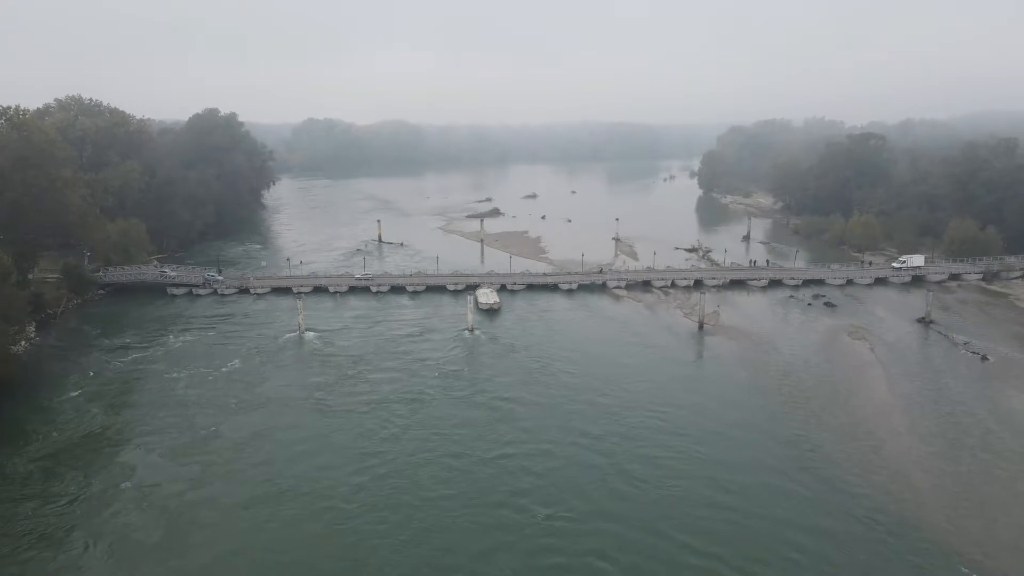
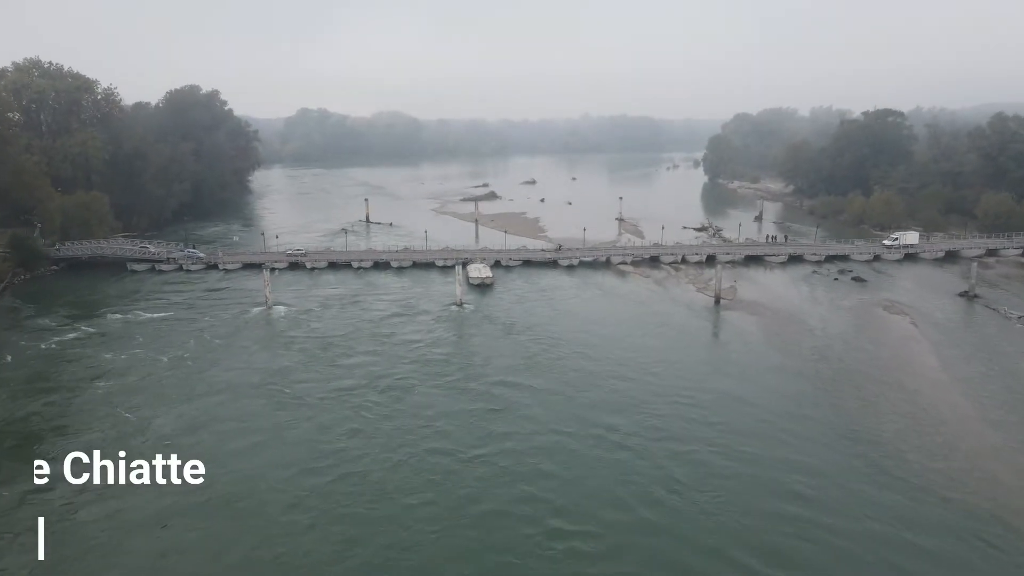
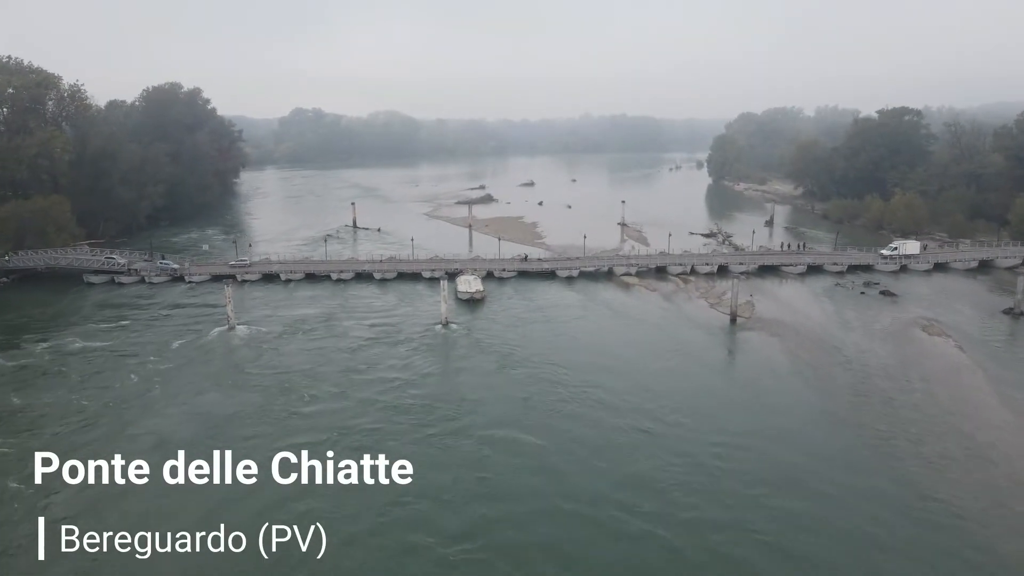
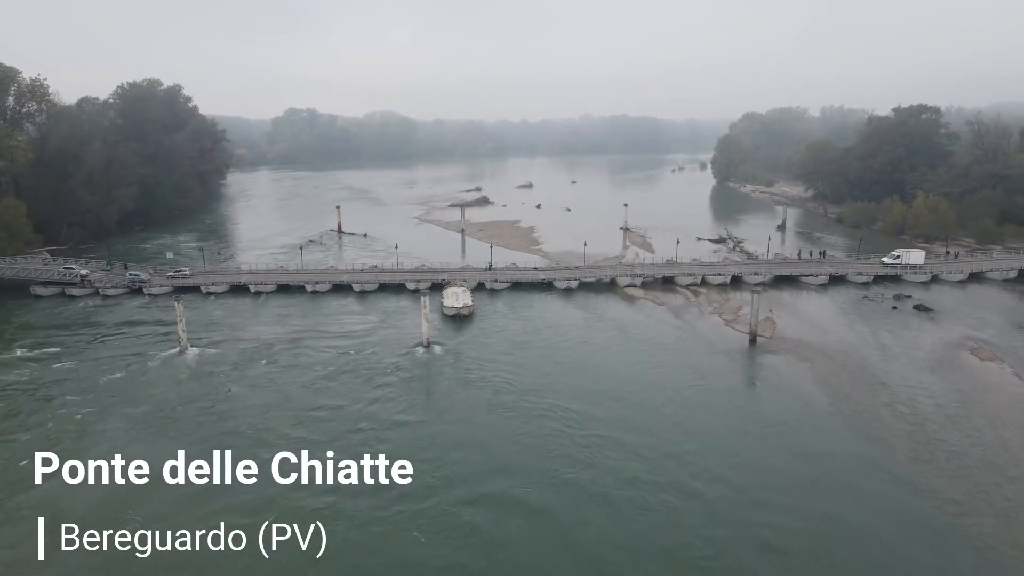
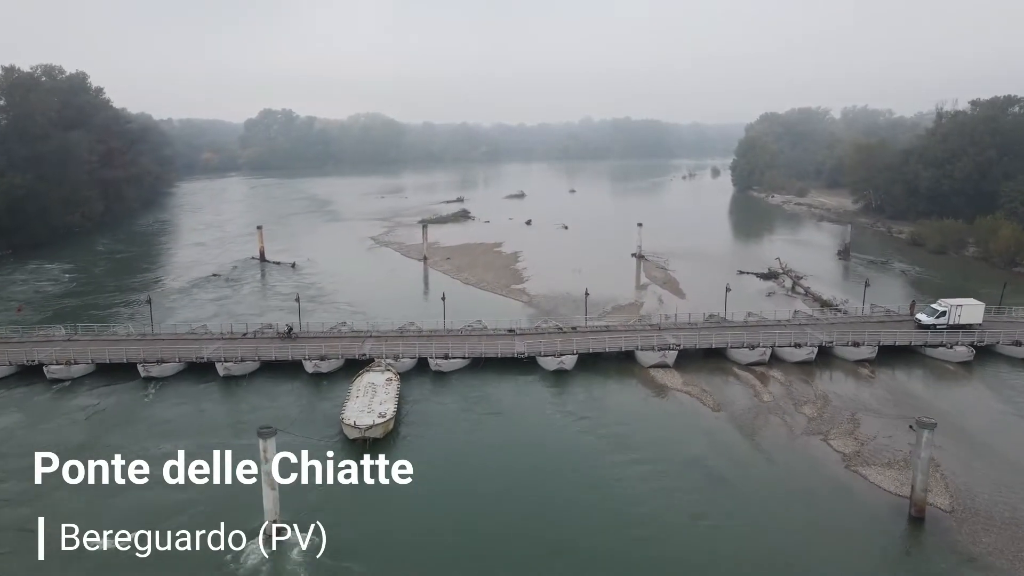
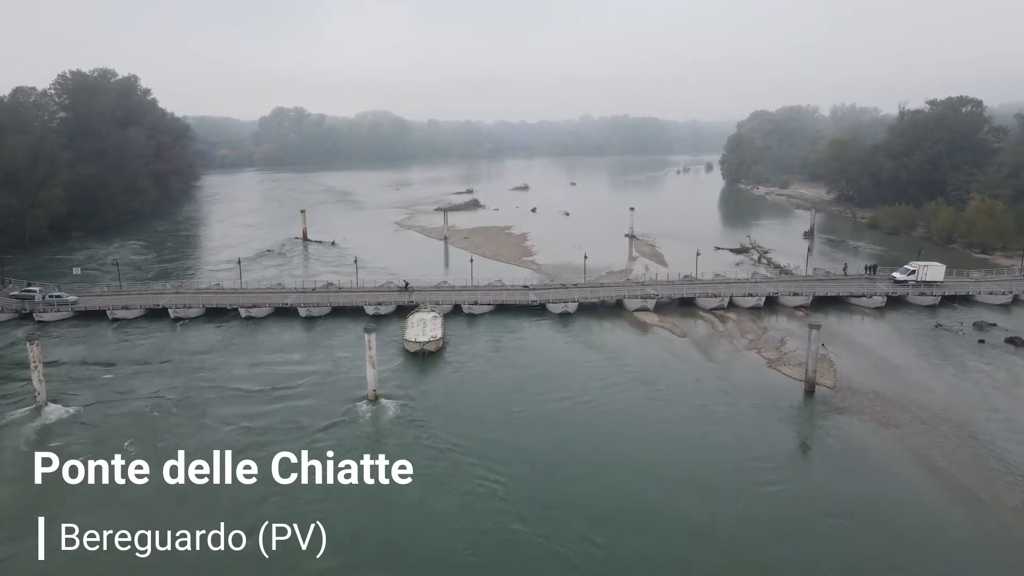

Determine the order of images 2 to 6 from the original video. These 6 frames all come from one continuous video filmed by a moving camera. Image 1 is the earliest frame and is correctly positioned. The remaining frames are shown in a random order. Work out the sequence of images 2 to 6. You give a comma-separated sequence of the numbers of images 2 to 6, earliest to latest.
2, 3, 4, 6, 5
